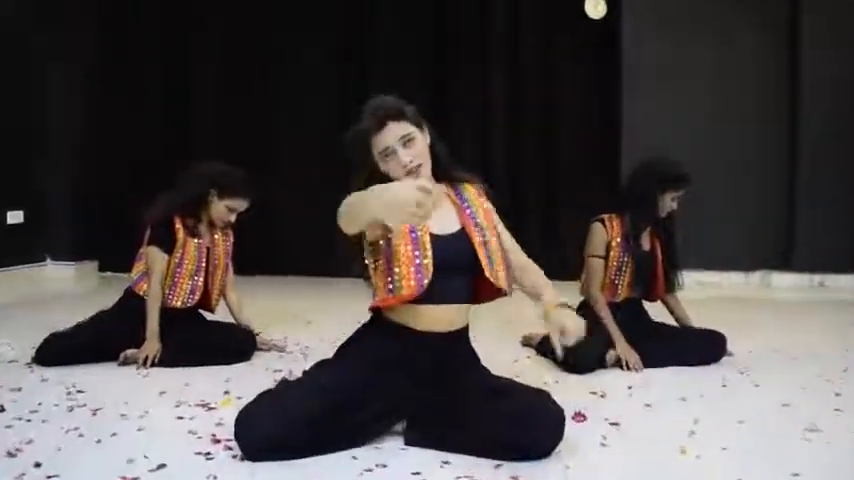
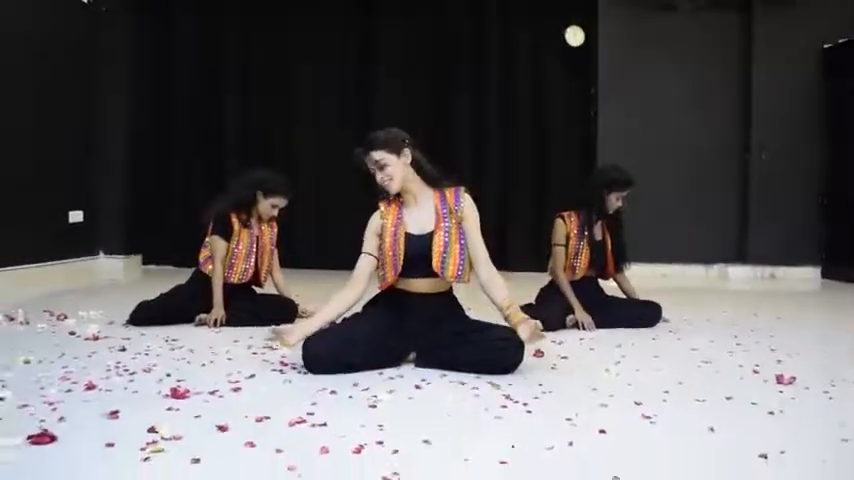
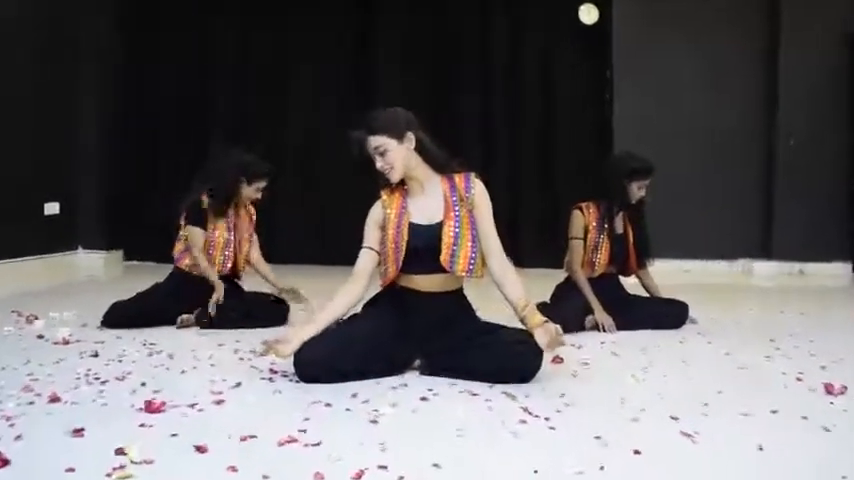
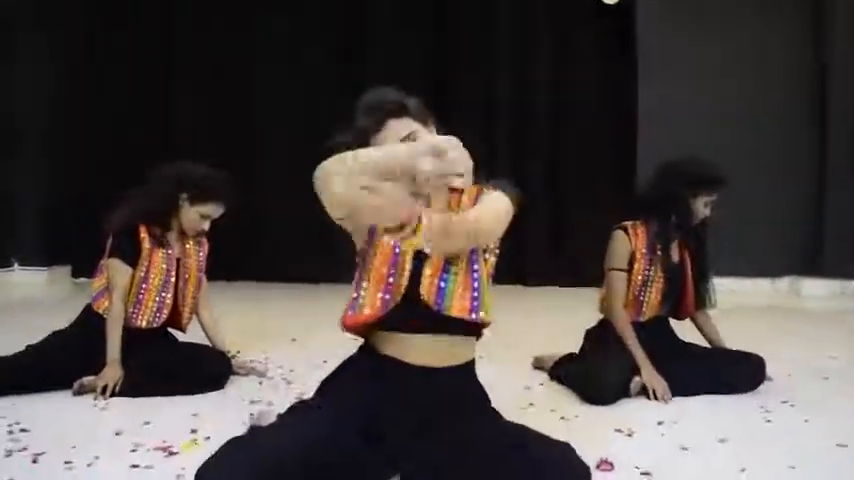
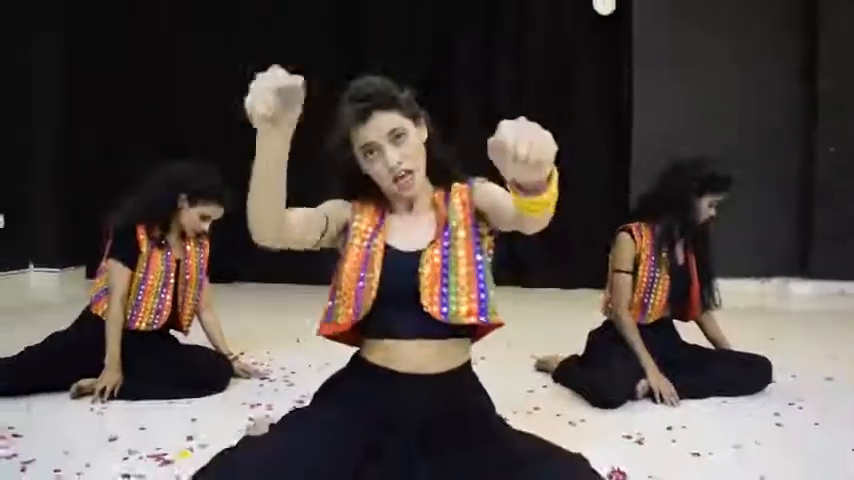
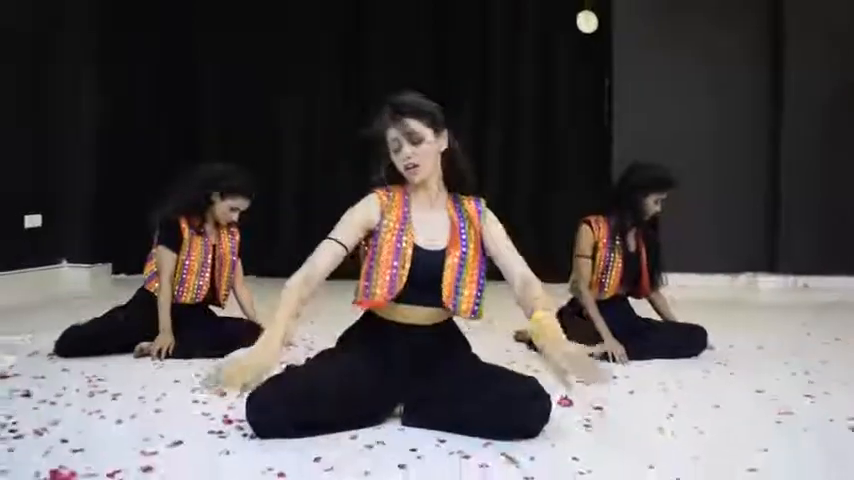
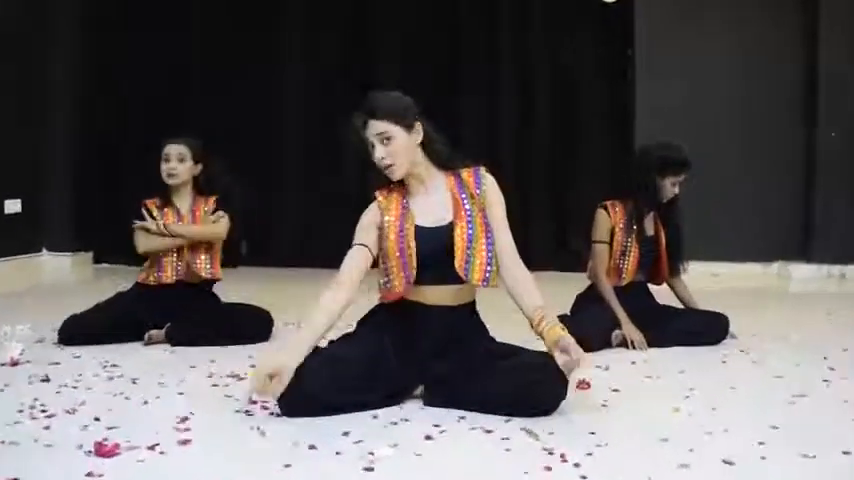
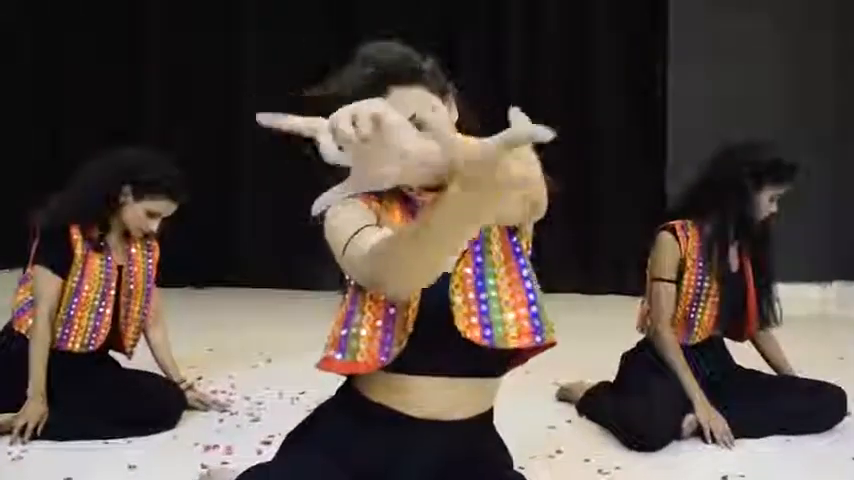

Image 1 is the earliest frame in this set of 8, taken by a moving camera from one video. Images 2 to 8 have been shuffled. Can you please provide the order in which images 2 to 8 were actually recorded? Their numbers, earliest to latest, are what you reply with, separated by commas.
4, 8, 5, 6, 2, 3, 7
